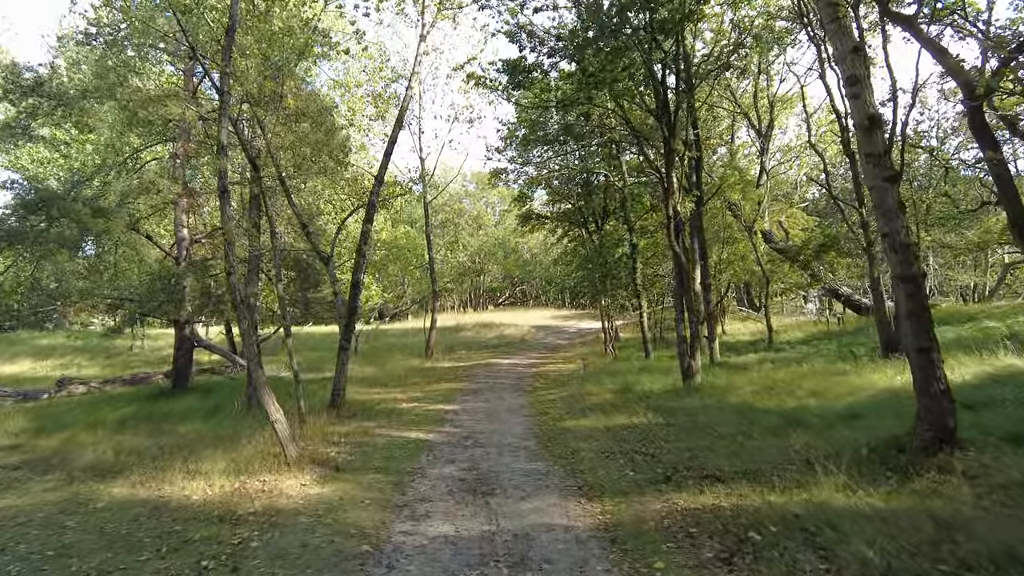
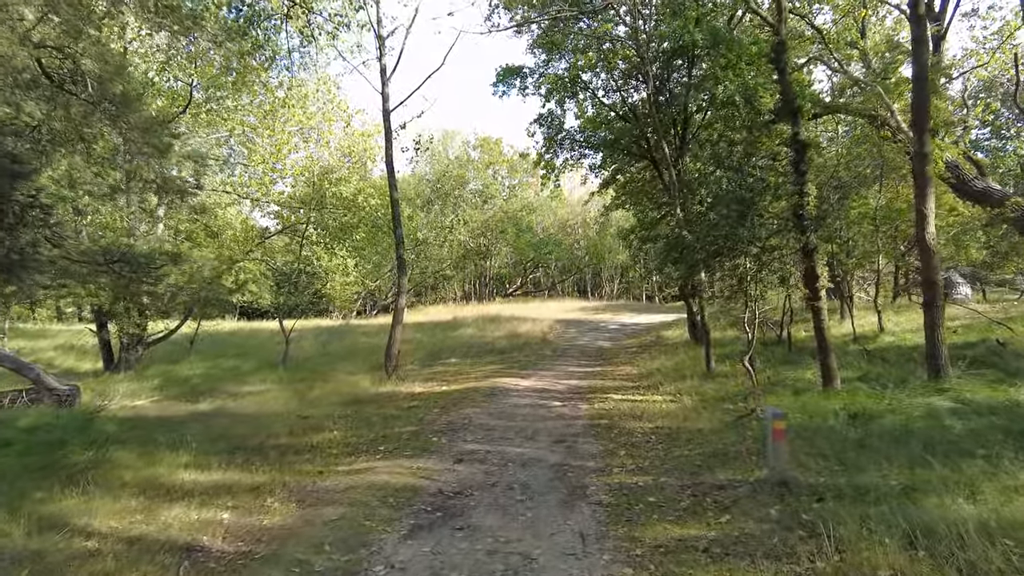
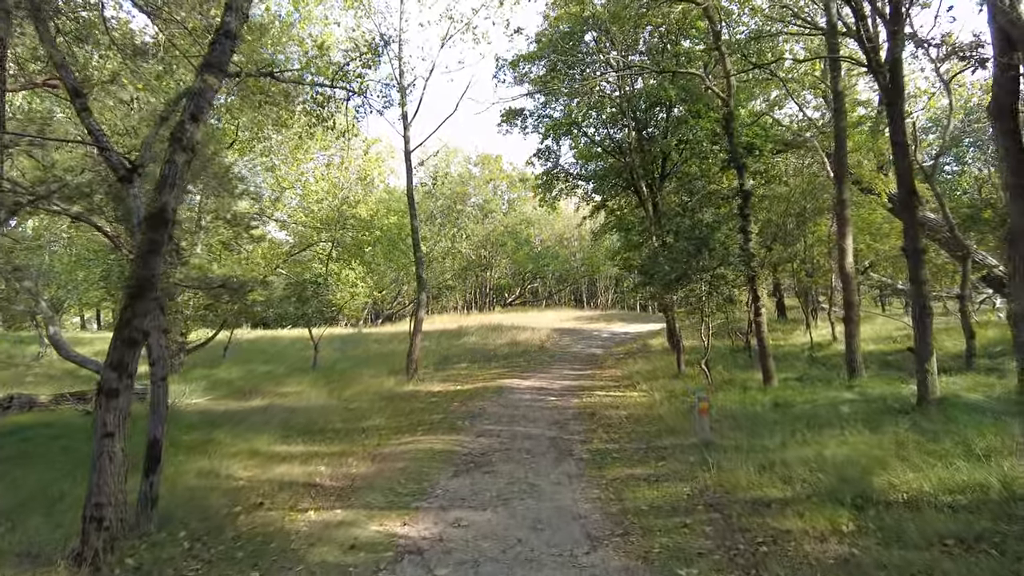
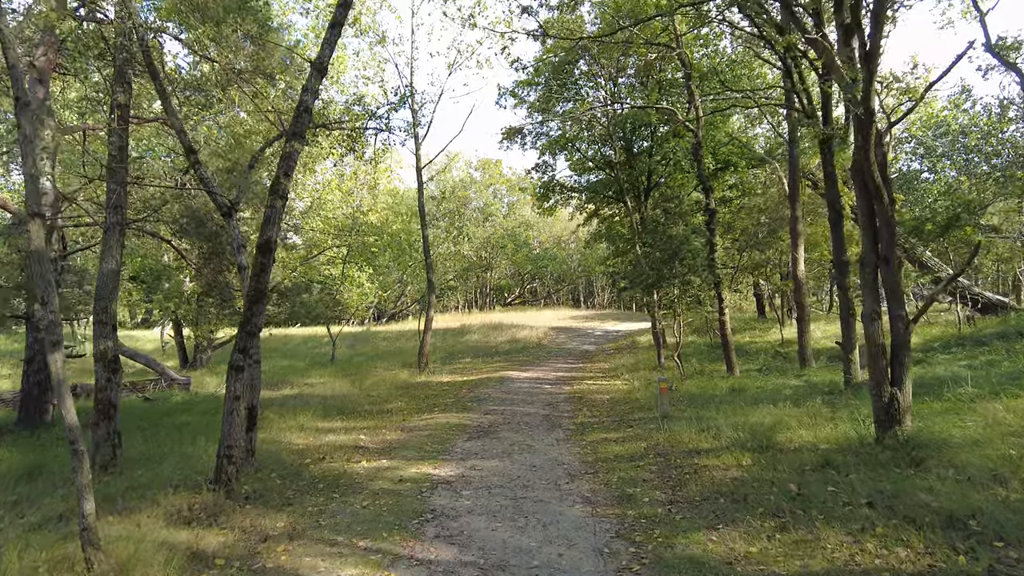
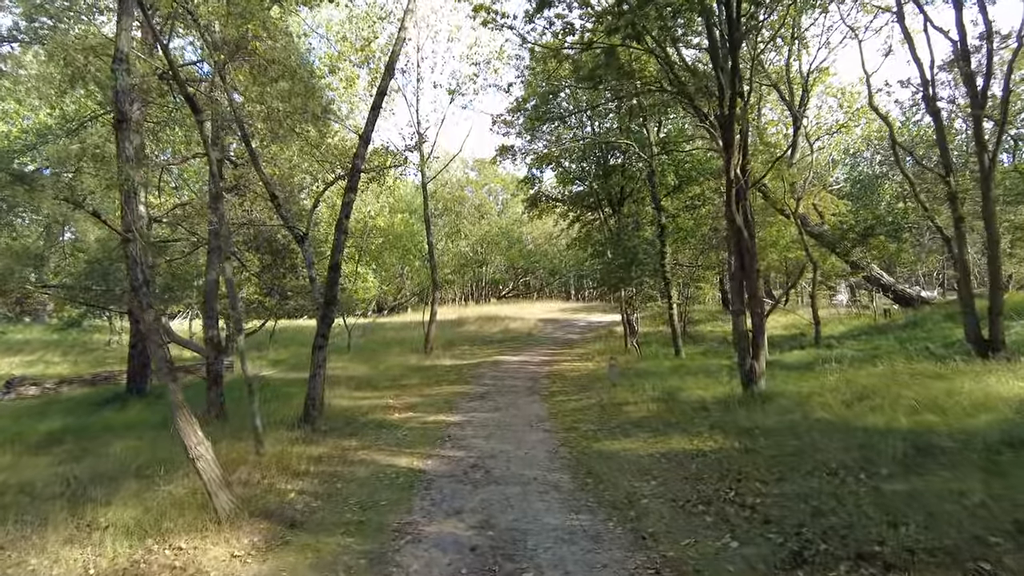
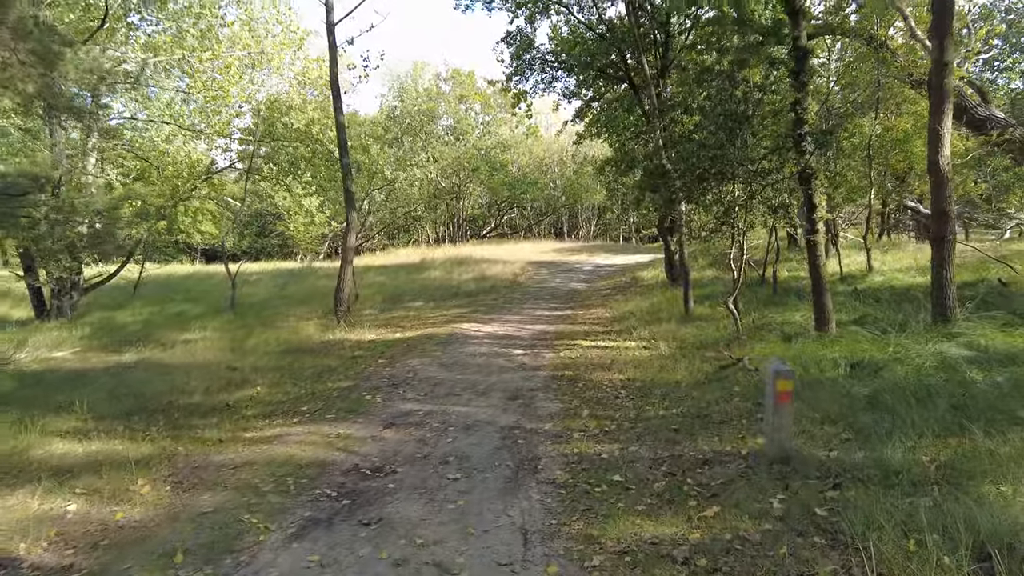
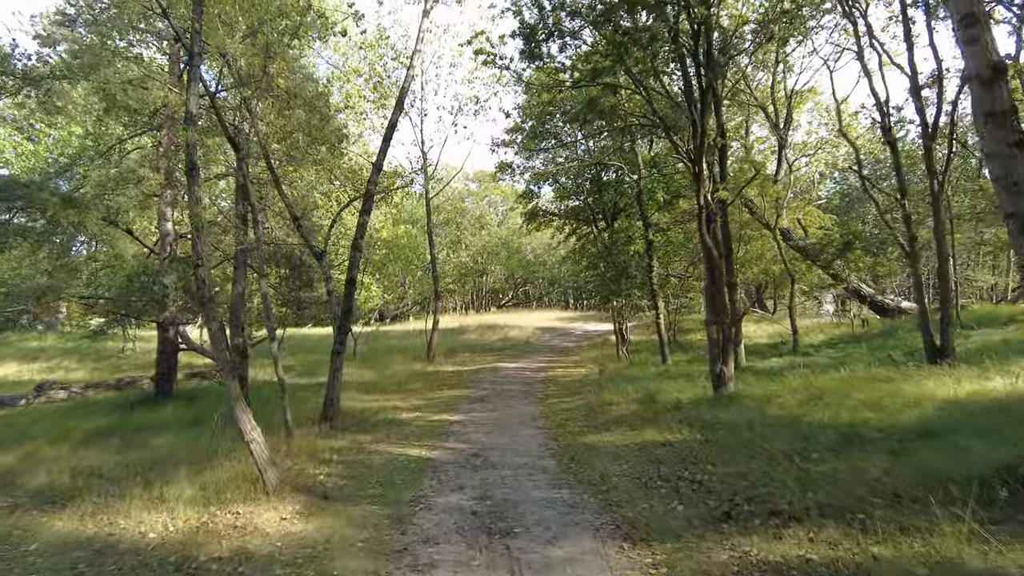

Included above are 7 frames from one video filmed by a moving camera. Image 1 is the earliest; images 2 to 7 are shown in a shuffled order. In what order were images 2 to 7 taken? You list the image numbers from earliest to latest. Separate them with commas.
7, 5, 4, 3, 2, 6
